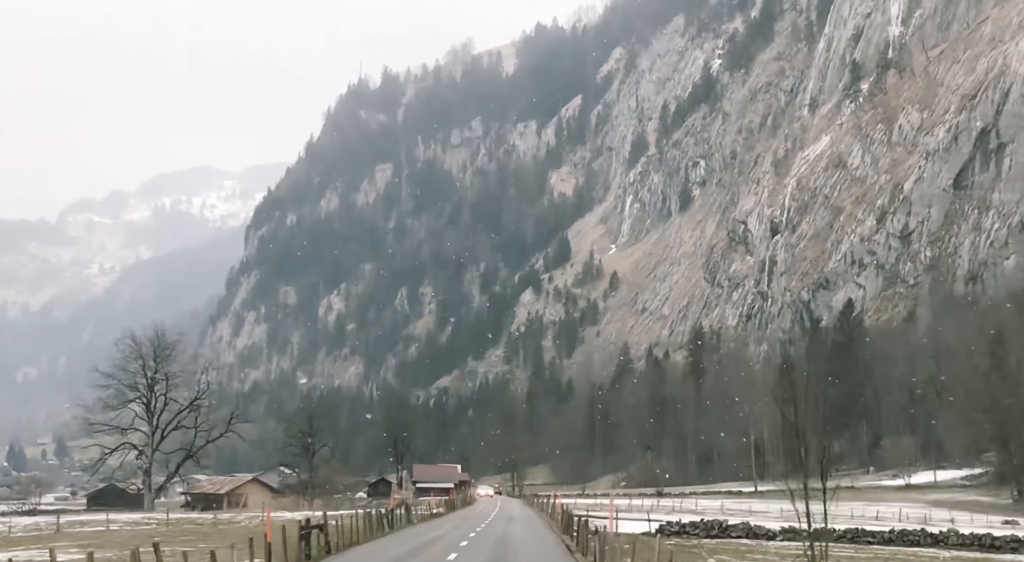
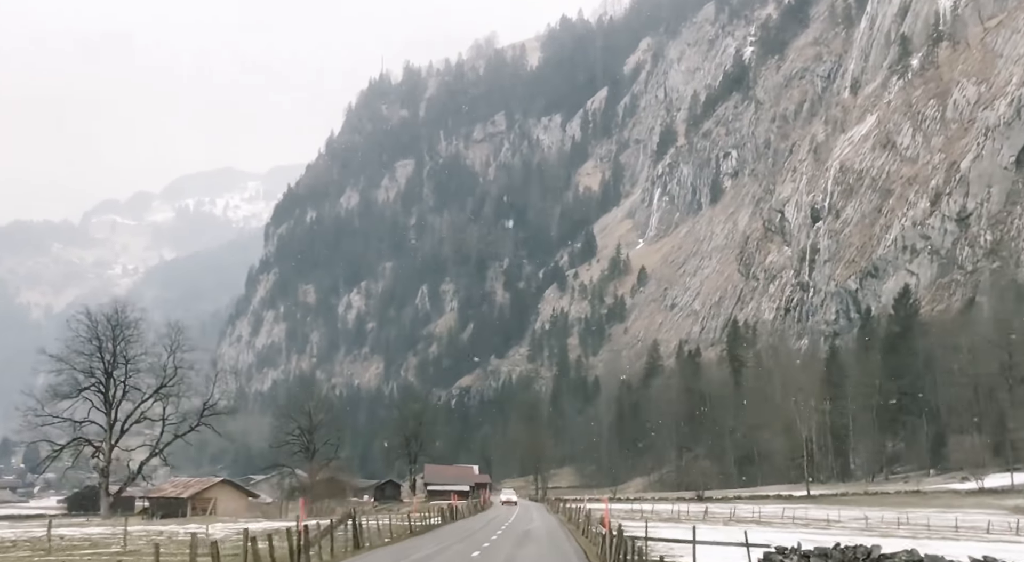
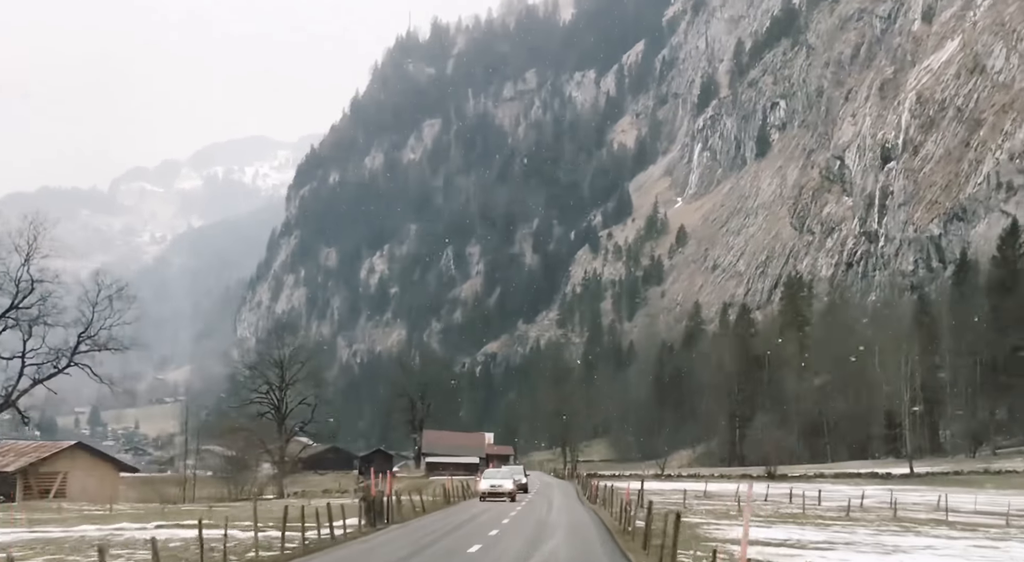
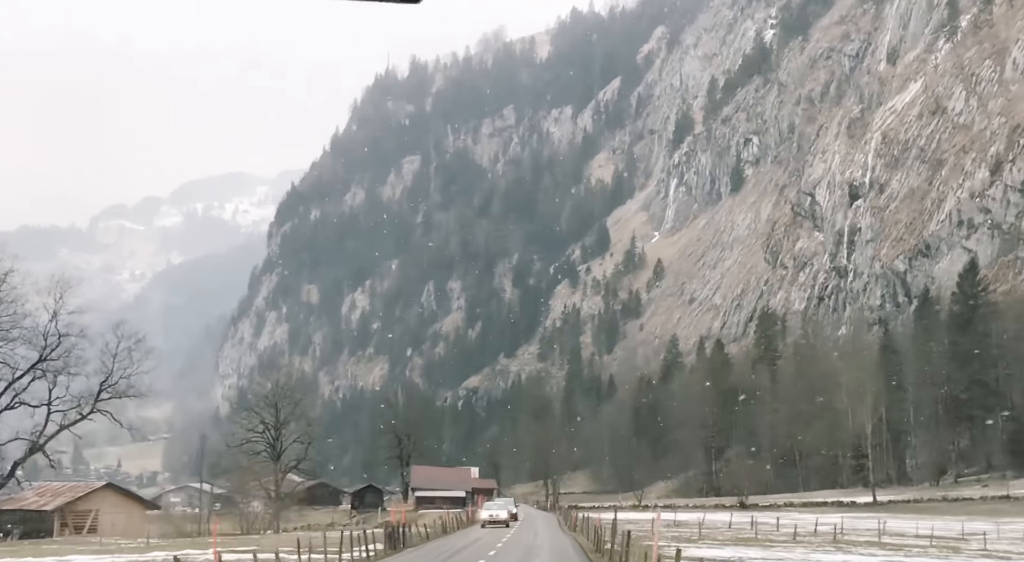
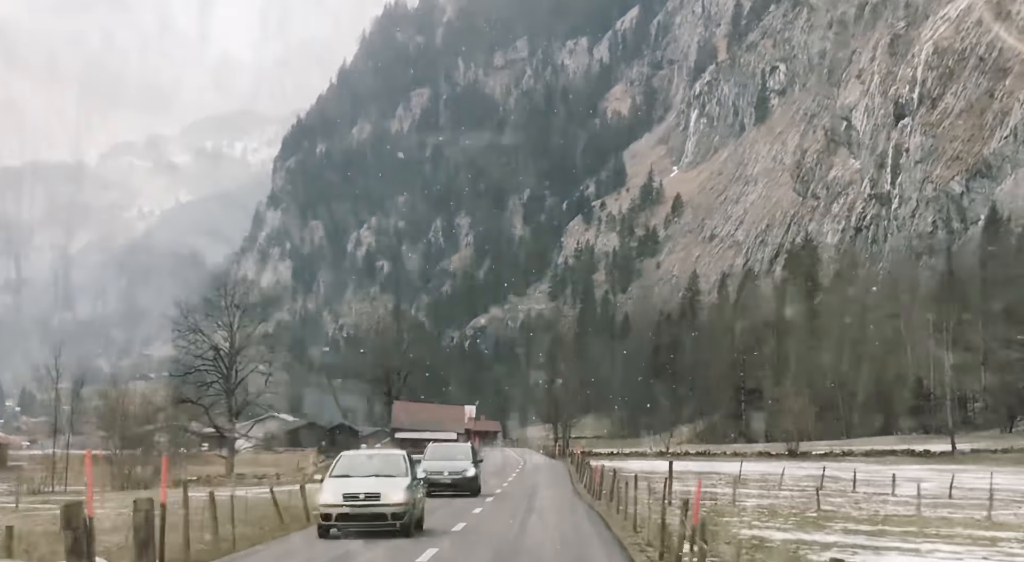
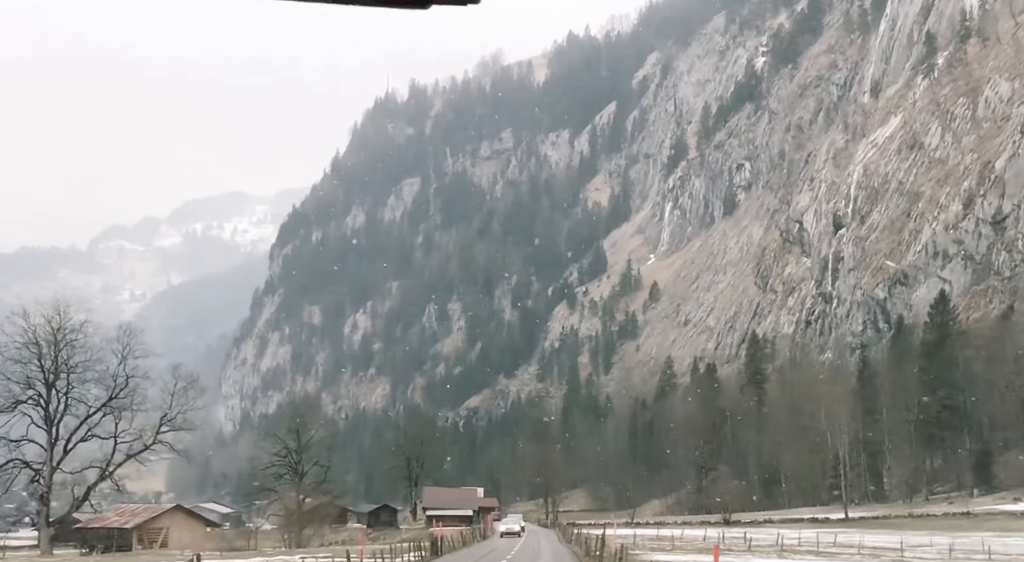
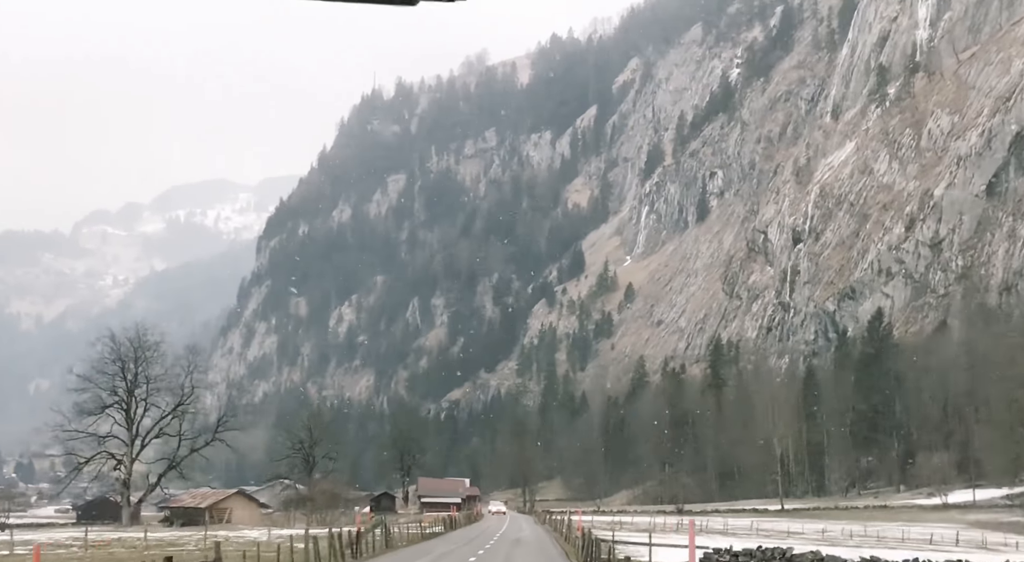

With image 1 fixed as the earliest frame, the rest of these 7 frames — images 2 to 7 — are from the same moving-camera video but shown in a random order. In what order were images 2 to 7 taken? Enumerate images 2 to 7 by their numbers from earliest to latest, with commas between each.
7, 2, 6, 4, 3, 5
